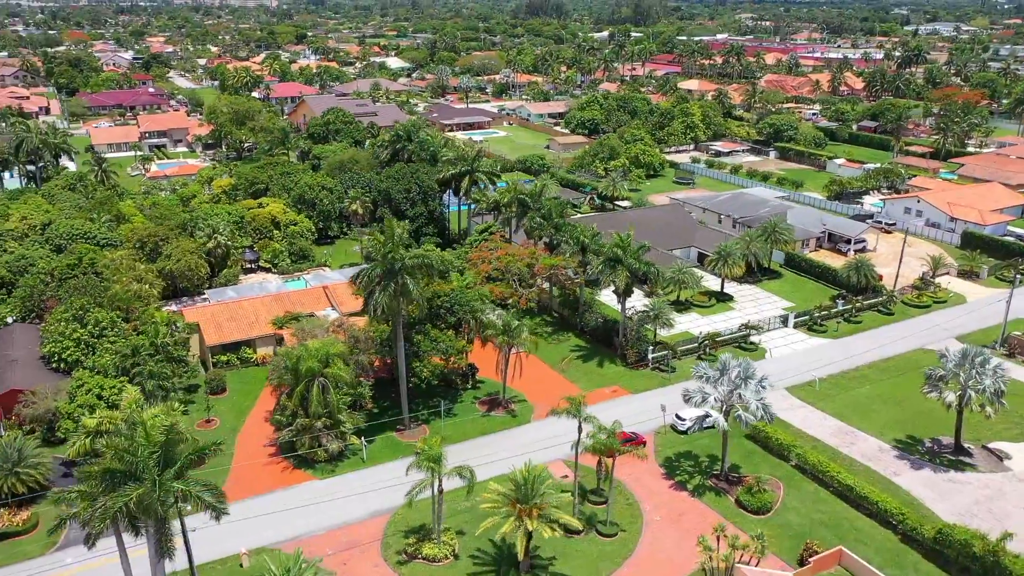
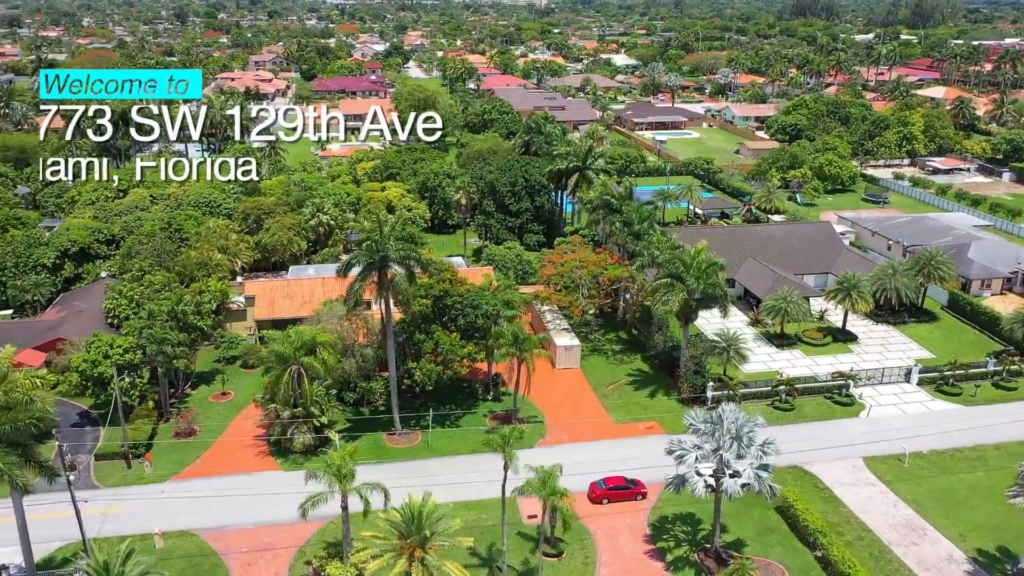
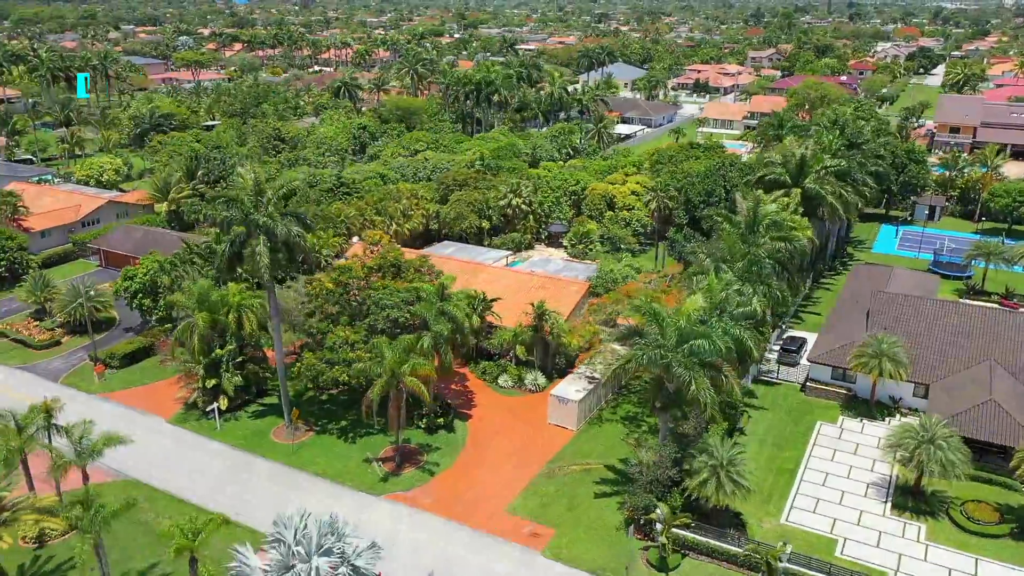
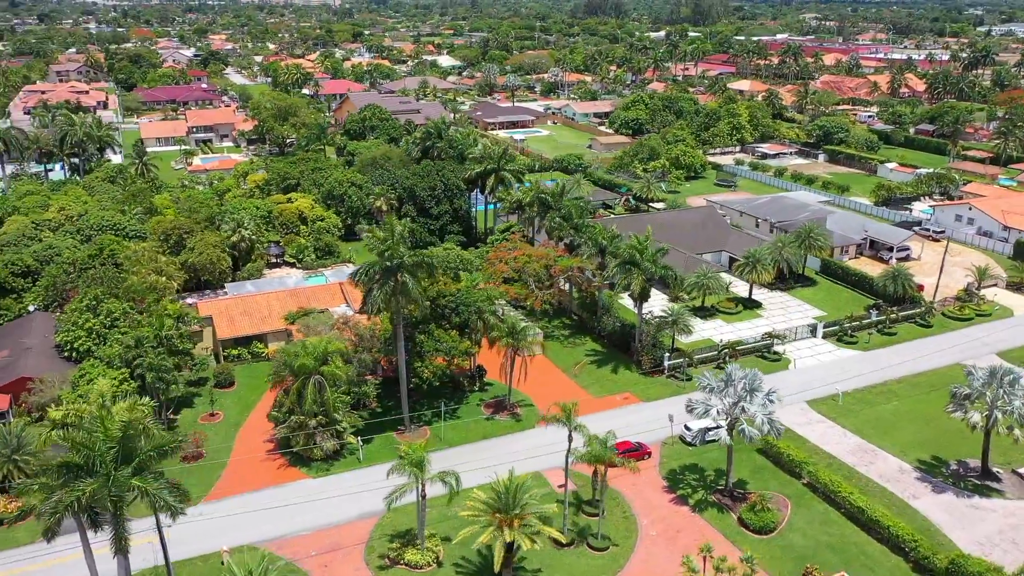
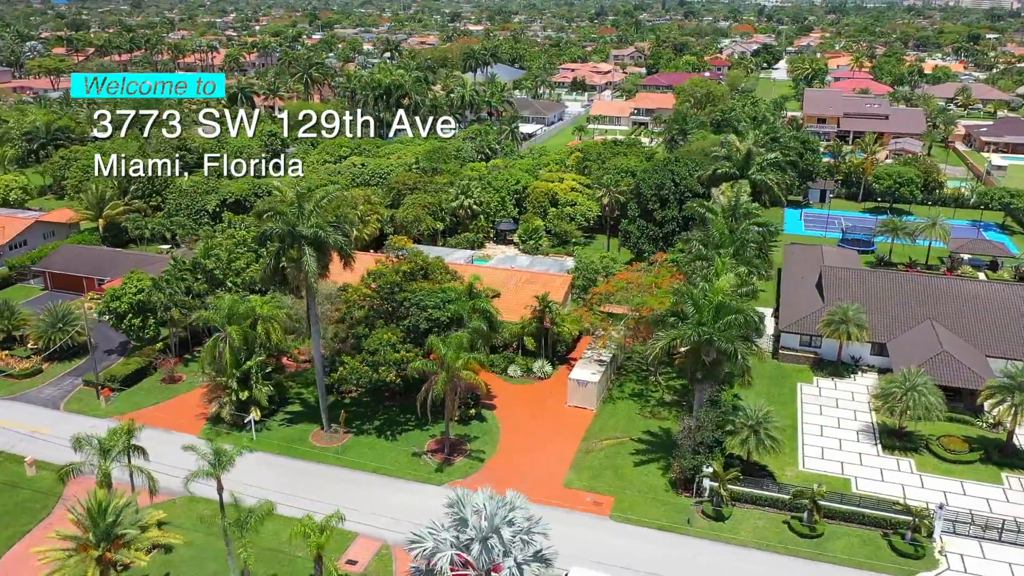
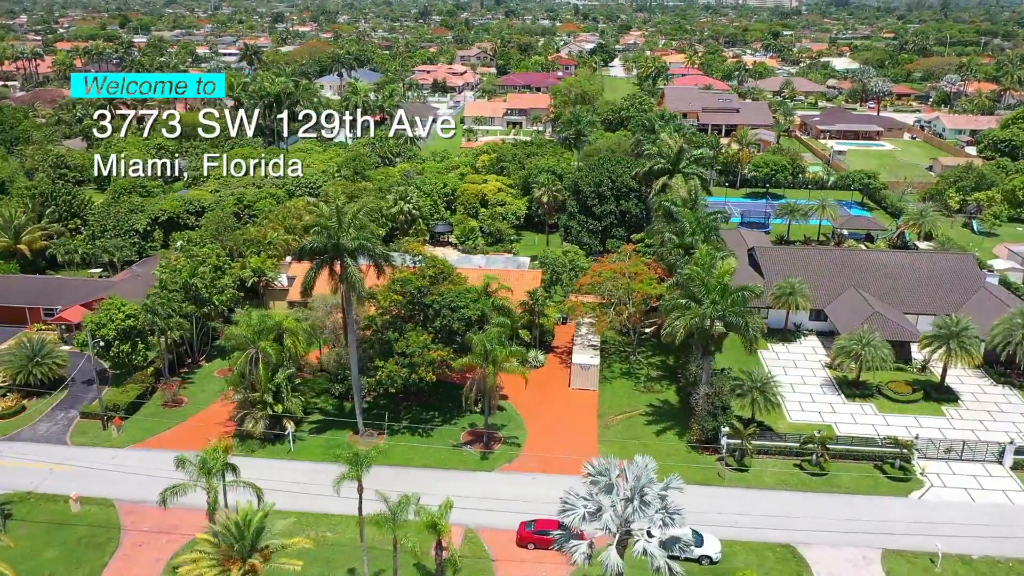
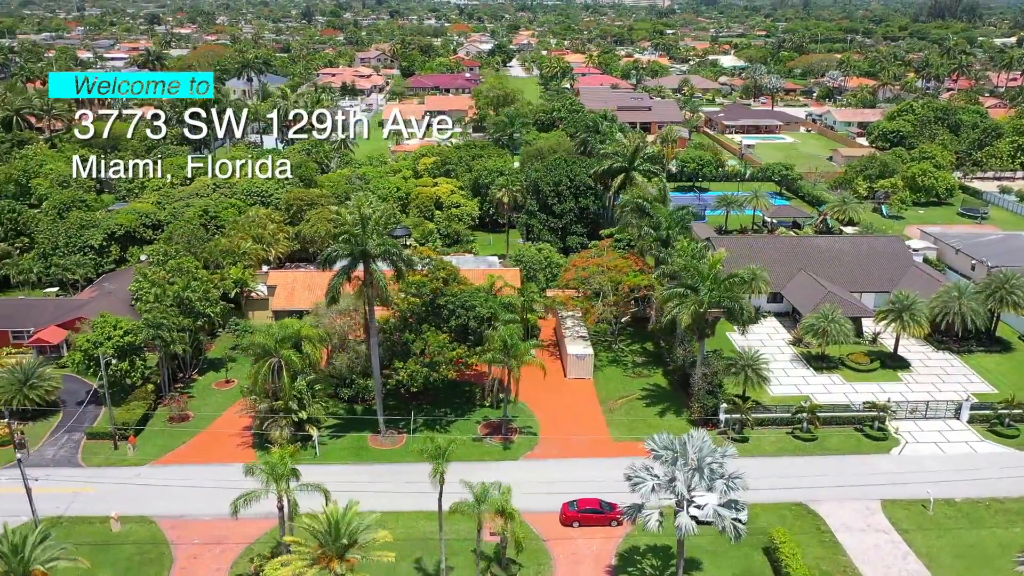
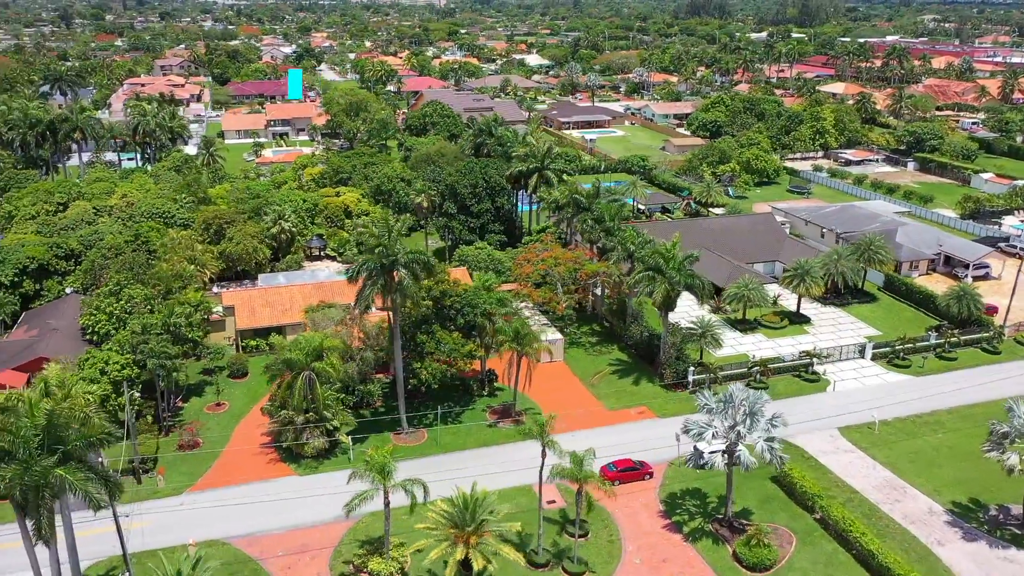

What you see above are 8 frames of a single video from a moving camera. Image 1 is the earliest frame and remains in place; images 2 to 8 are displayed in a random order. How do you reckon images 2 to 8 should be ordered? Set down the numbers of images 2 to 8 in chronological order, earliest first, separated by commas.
4, 8, 2, 7, 6, 5, 3
